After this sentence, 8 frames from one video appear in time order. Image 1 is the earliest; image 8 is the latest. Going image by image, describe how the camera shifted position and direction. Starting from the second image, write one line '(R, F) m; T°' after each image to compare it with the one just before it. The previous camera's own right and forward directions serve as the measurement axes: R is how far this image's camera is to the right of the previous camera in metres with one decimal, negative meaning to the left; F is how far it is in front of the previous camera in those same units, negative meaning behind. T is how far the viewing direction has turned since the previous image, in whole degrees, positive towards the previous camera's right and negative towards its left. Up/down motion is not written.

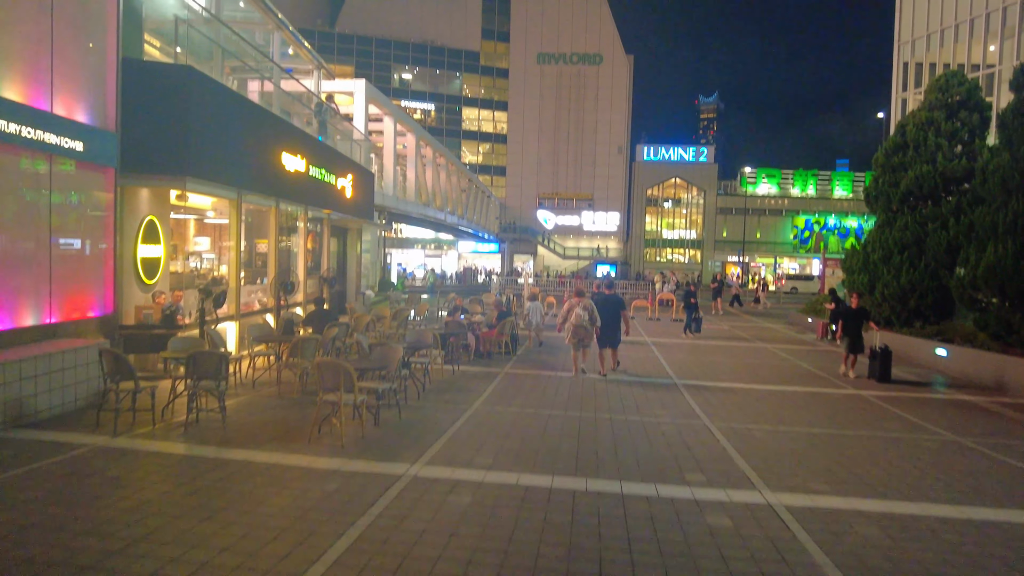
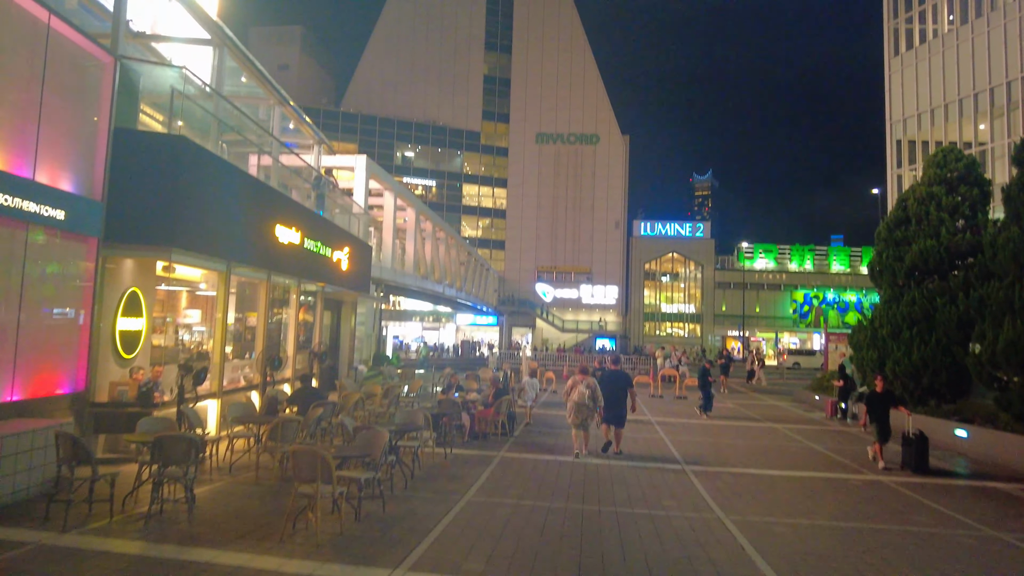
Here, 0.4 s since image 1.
(0.0, +0.4) m; 0°
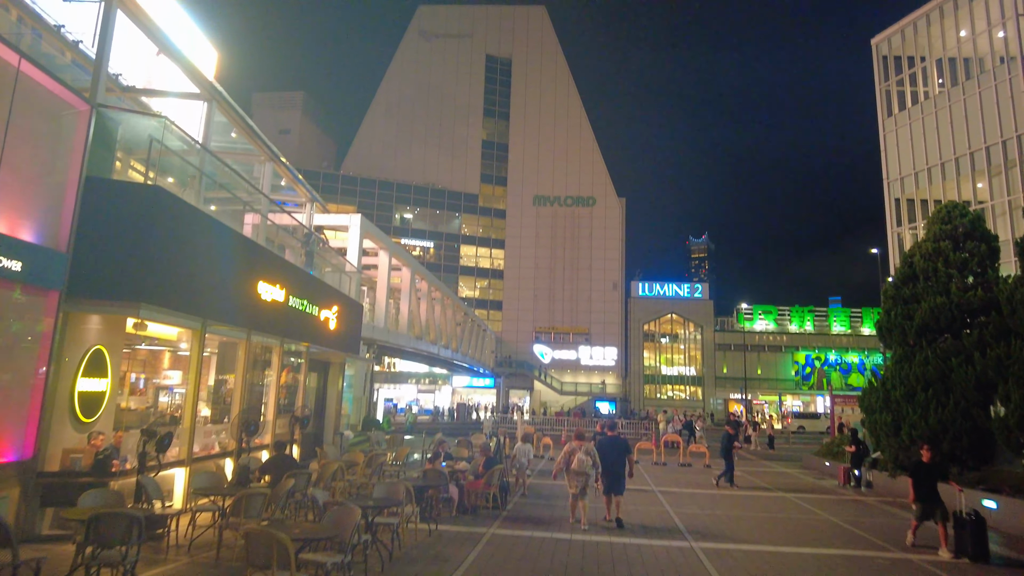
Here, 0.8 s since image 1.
(+0.1, +0.6) m; 0°
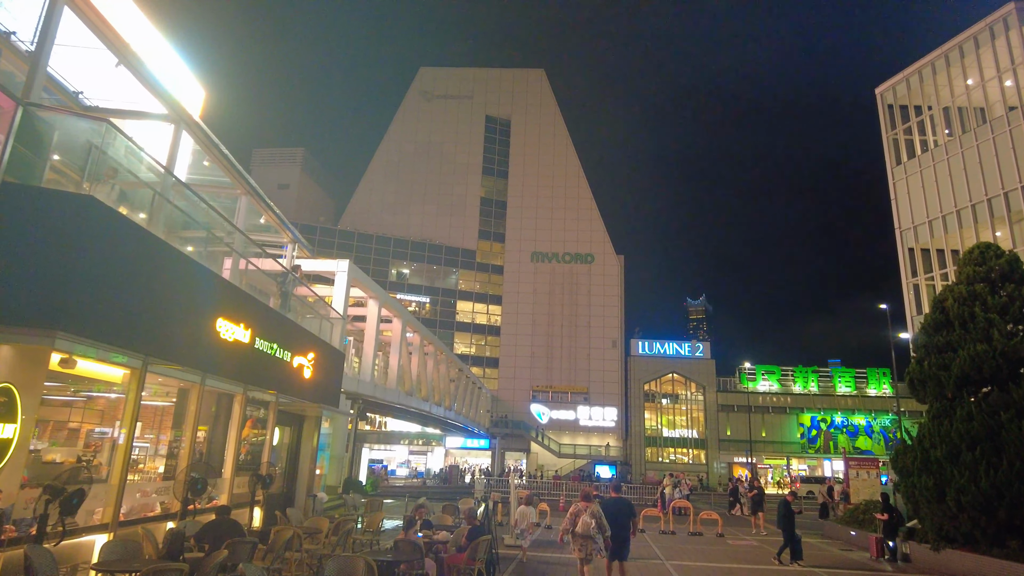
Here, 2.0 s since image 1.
(+0.1, +1.3) m; 0°
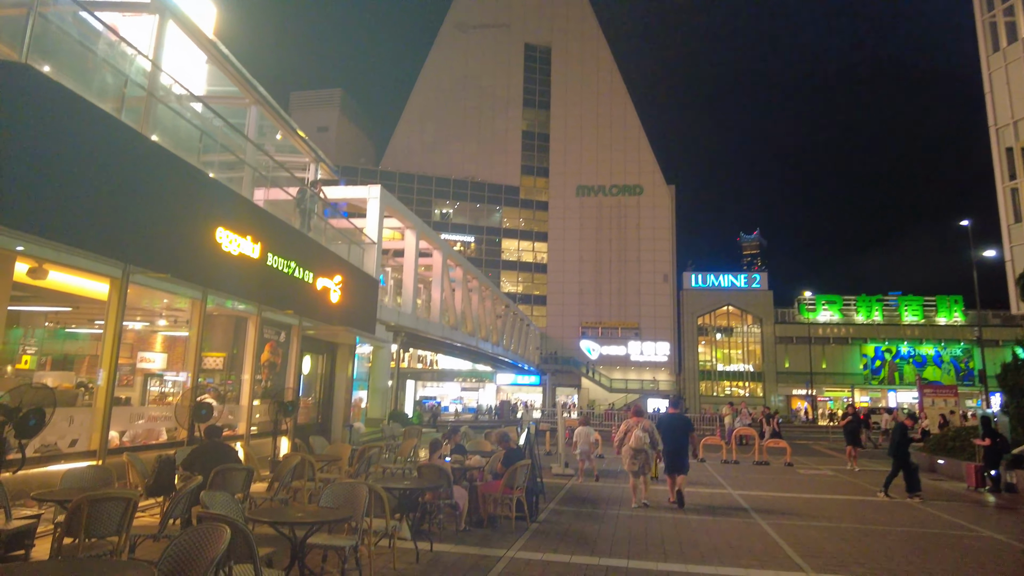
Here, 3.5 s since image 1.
(+0.1, +1.5) m; -4°
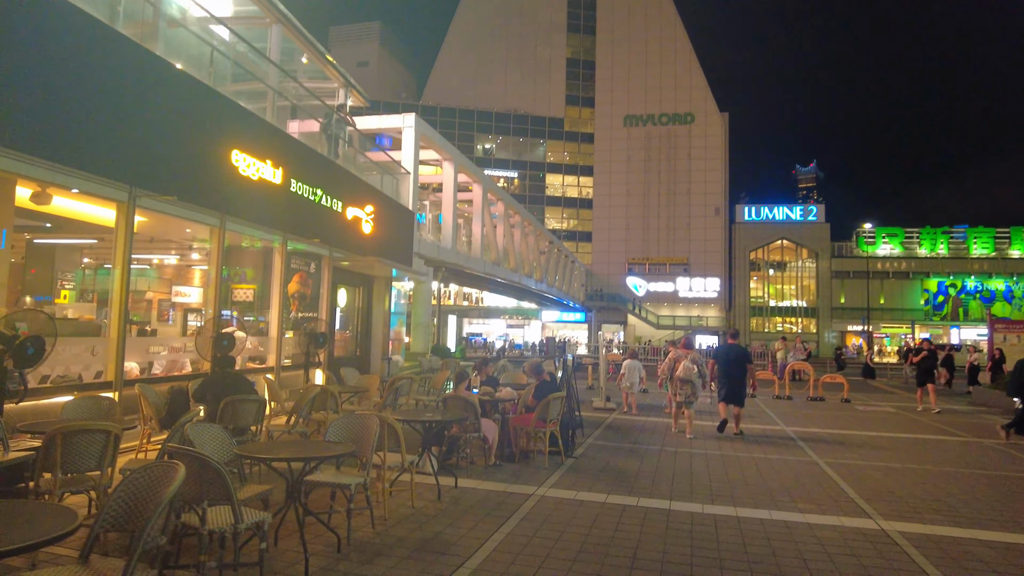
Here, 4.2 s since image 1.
(+0.2, +0.7) m; -4°
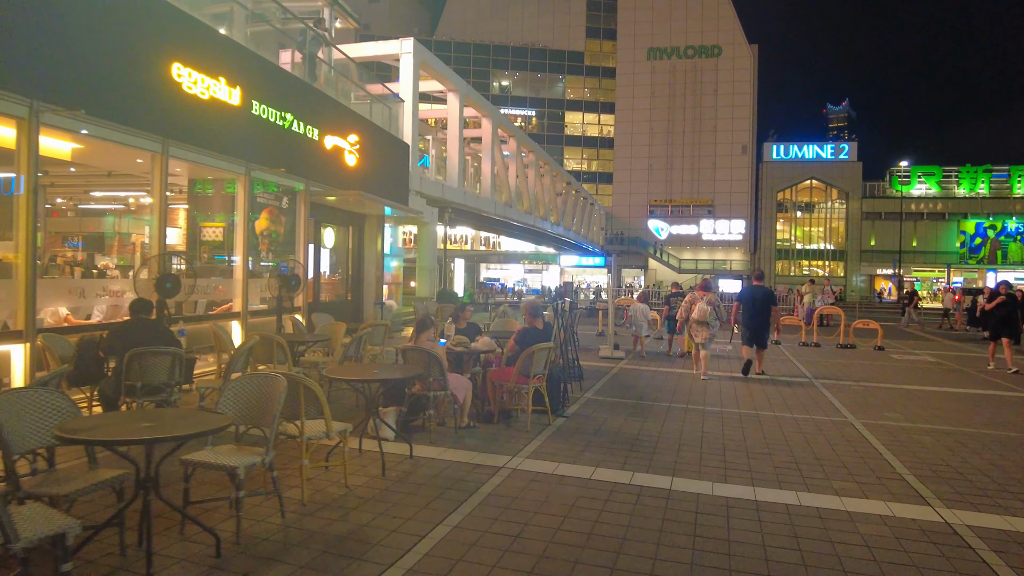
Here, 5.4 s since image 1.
(+0.4, +1.2) m; -2°
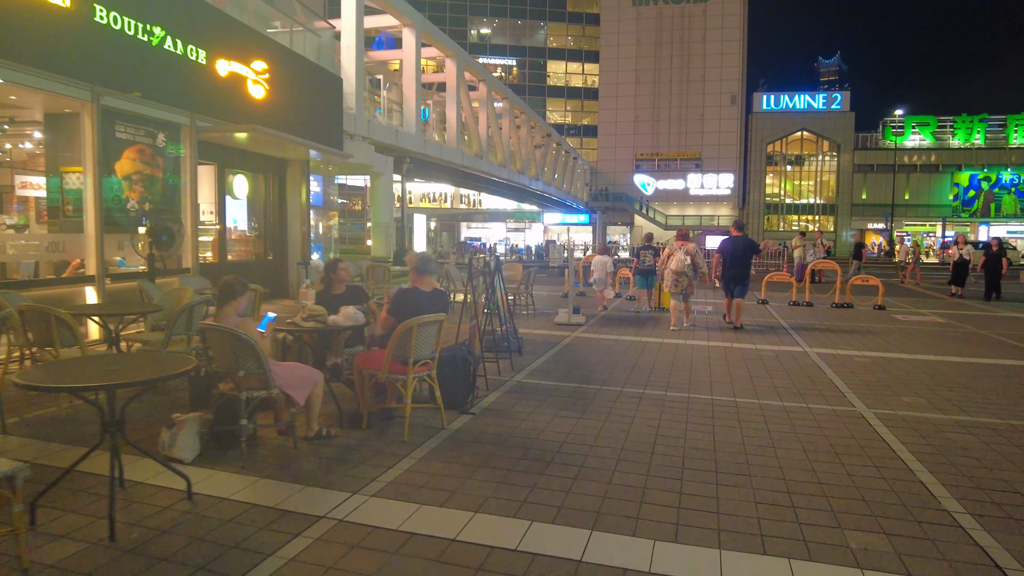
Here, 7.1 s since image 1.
(+0.7, +1.8) m; +1°
